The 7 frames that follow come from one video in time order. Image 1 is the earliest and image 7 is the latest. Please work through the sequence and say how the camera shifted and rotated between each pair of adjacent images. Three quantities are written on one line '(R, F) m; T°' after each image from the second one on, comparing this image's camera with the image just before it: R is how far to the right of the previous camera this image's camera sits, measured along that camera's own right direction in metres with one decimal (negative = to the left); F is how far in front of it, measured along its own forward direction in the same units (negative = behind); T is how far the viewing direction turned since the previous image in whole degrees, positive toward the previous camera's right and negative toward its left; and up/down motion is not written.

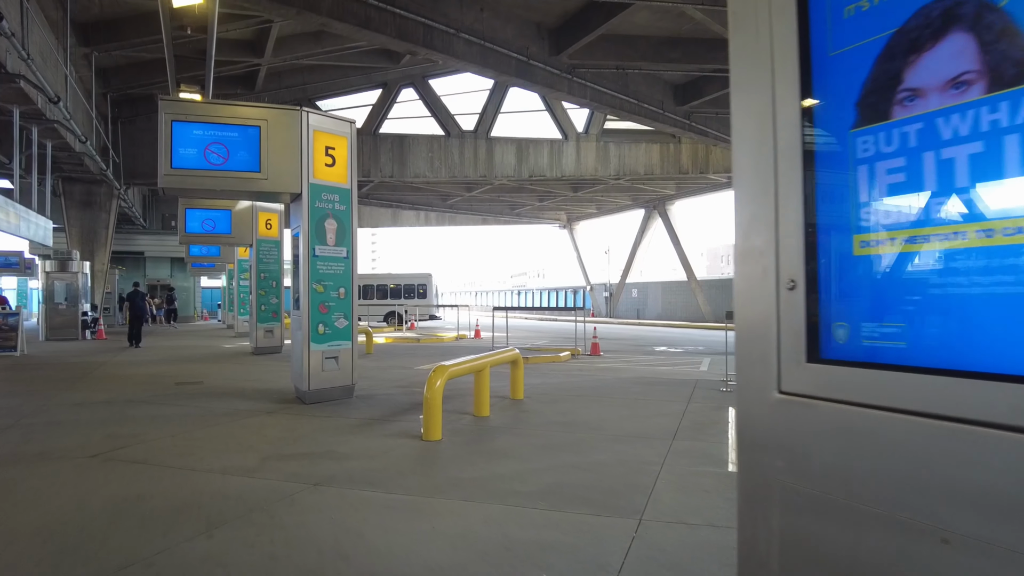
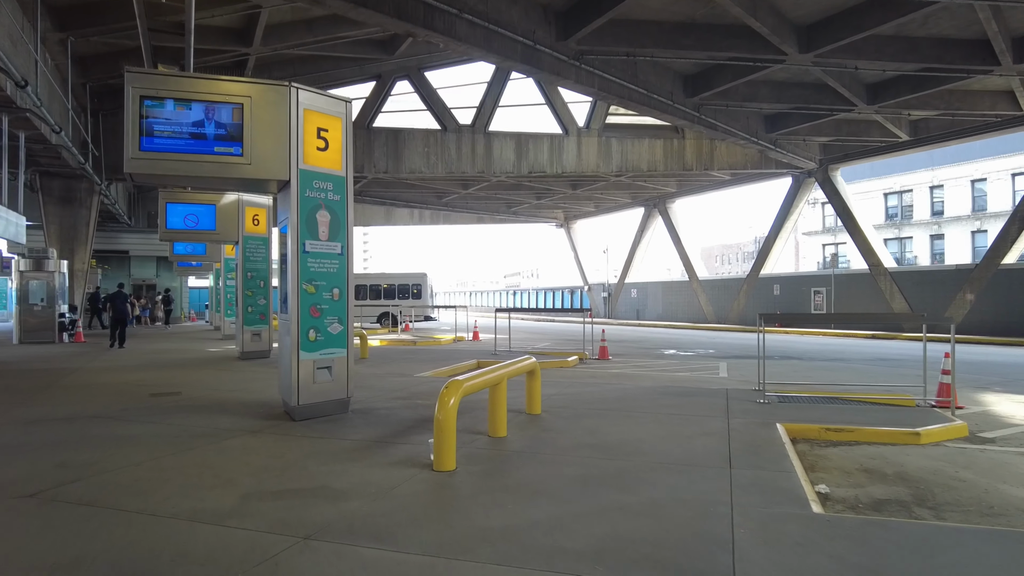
(-0.3, +0.9) m; +1°
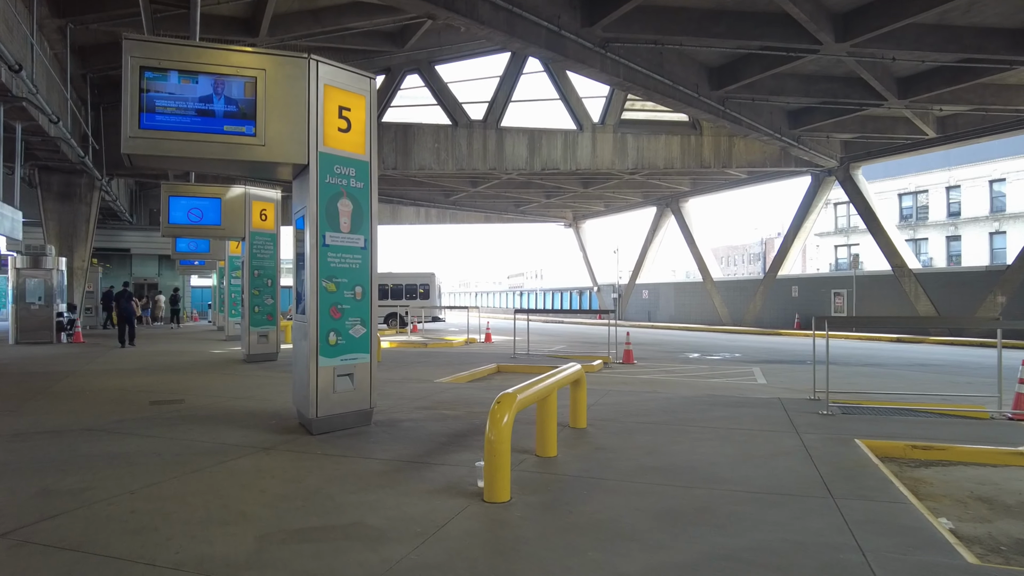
(-0.4, +0.8) m; 0°
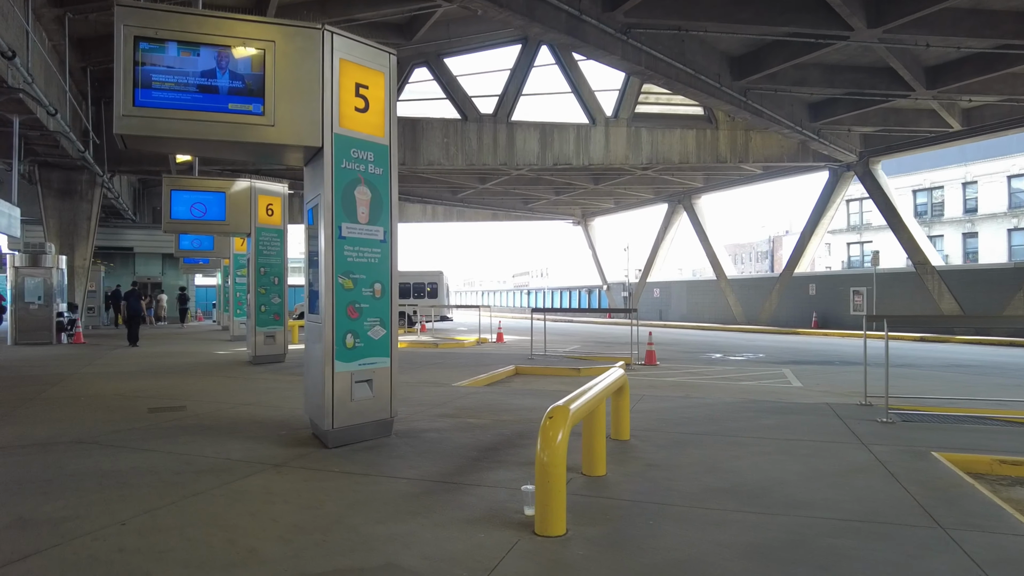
(-0.3, +0.6) m; 0°
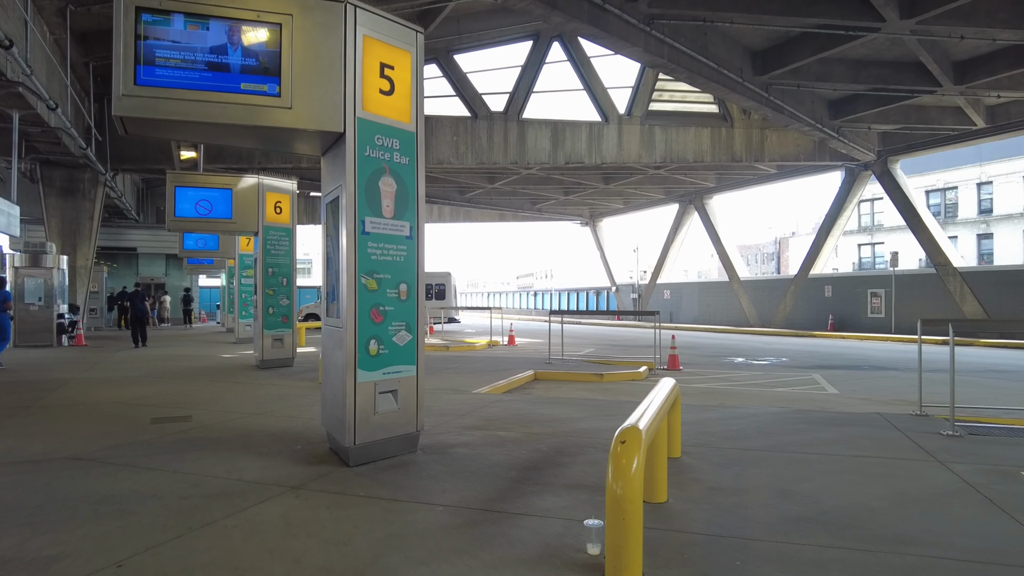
(-0.3, +0.5) m; 0°
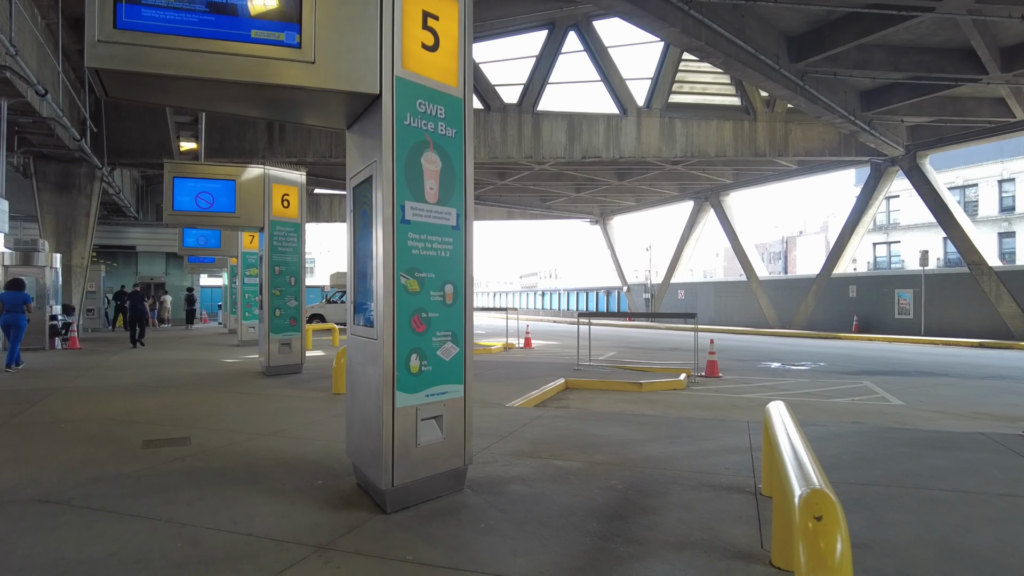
(-0.4, +1.0) m; 0°
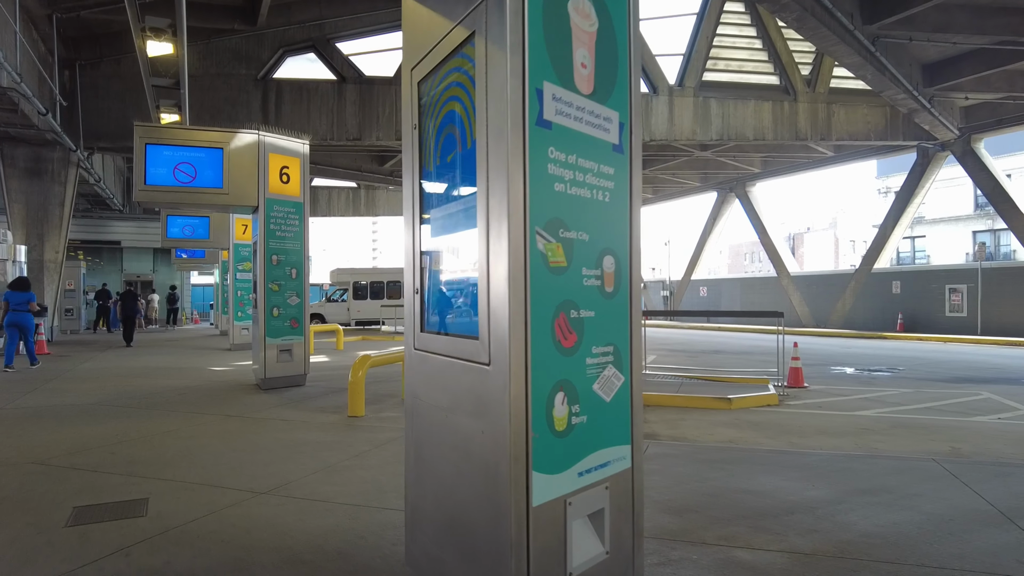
(-0.7, +2.0) m; 0°
